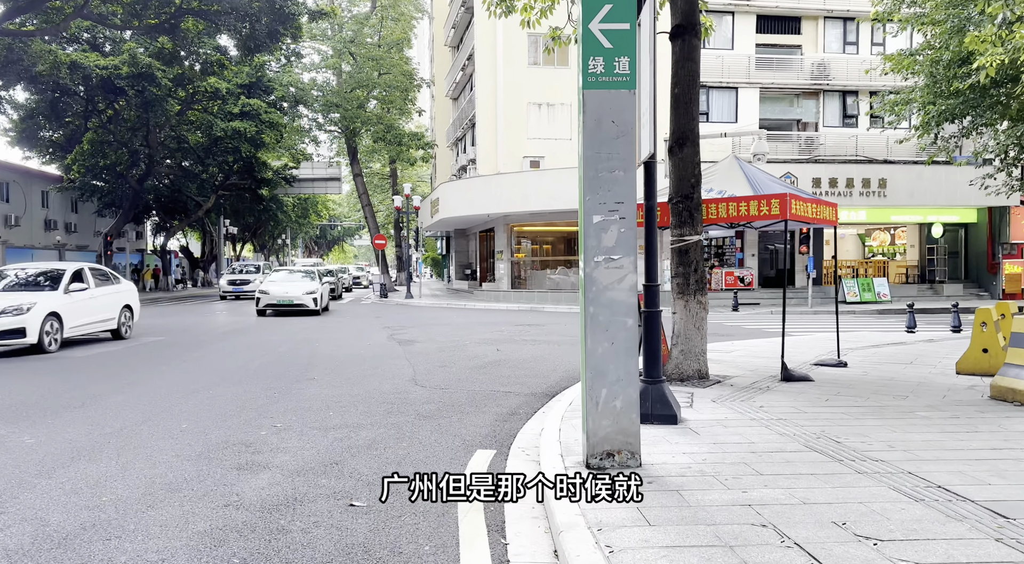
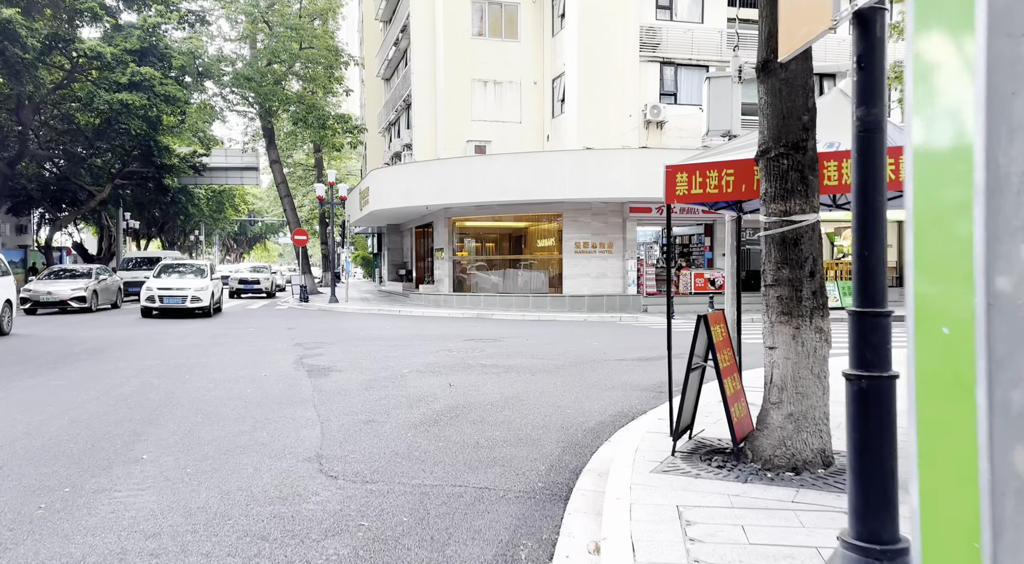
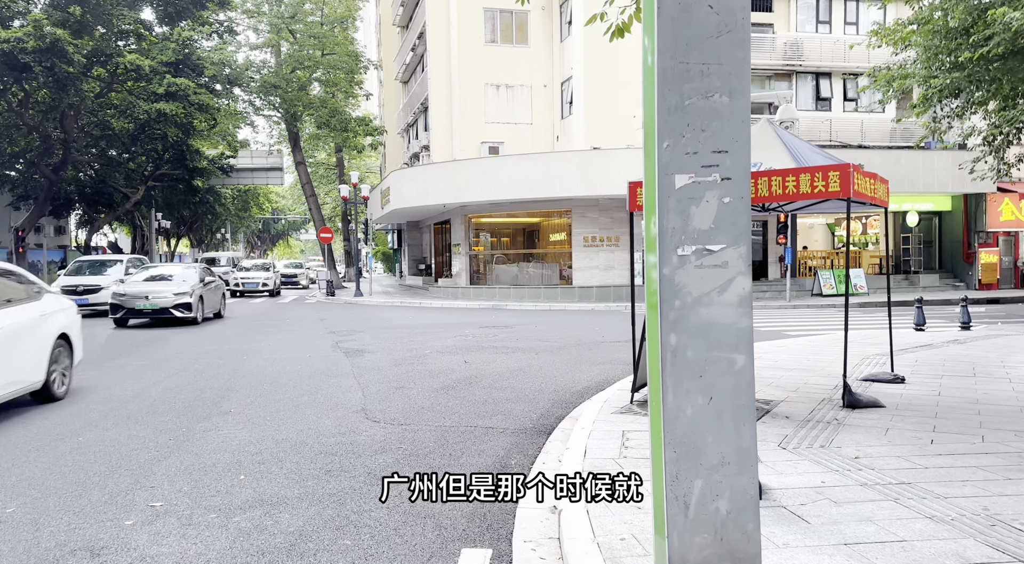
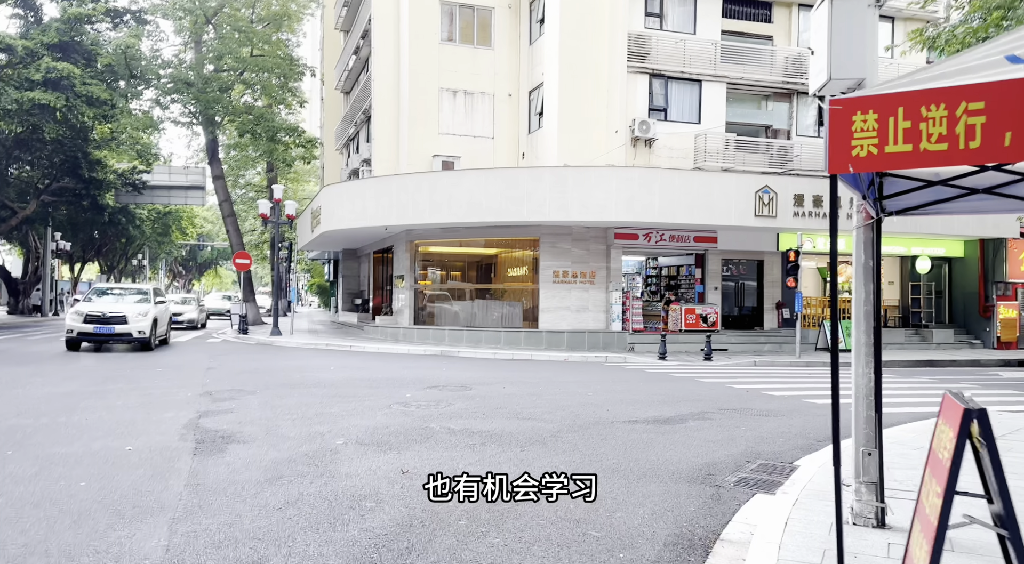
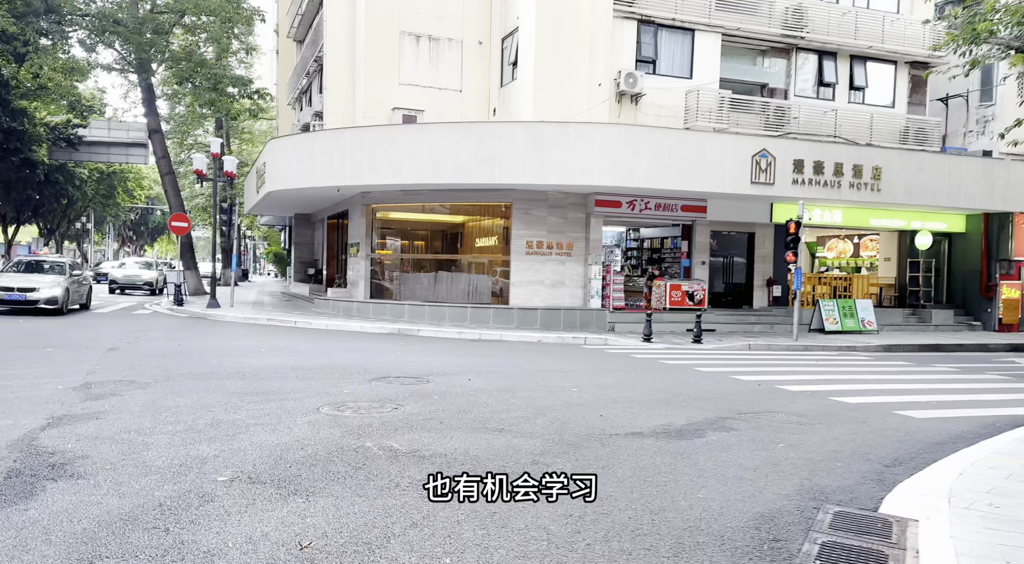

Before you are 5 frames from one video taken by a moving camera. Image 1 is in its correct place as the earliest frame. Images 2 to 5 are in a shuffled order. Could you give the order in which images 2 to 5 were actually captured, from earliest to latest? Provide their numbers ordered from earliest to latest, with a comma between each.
3, 2, 4, 5
